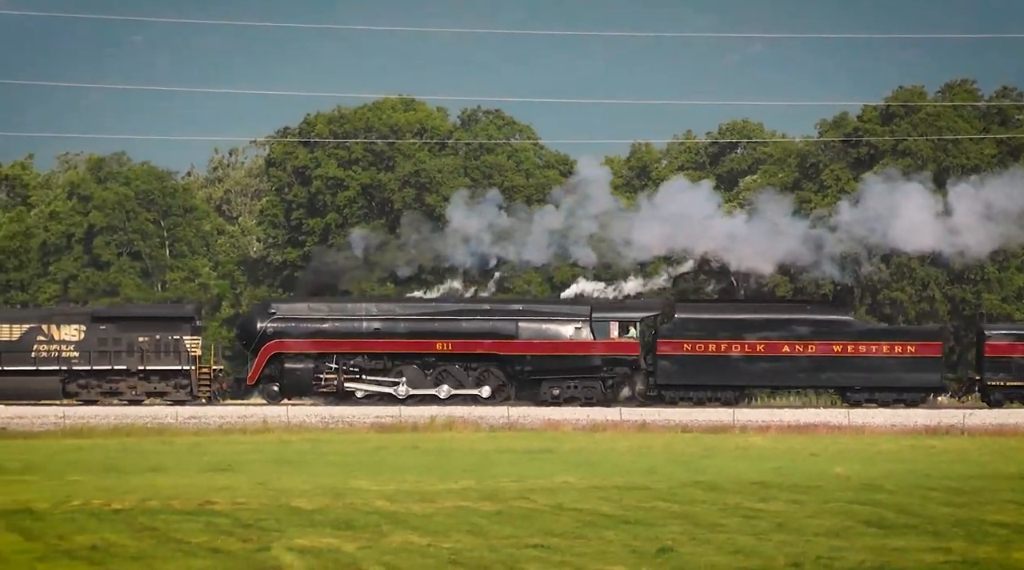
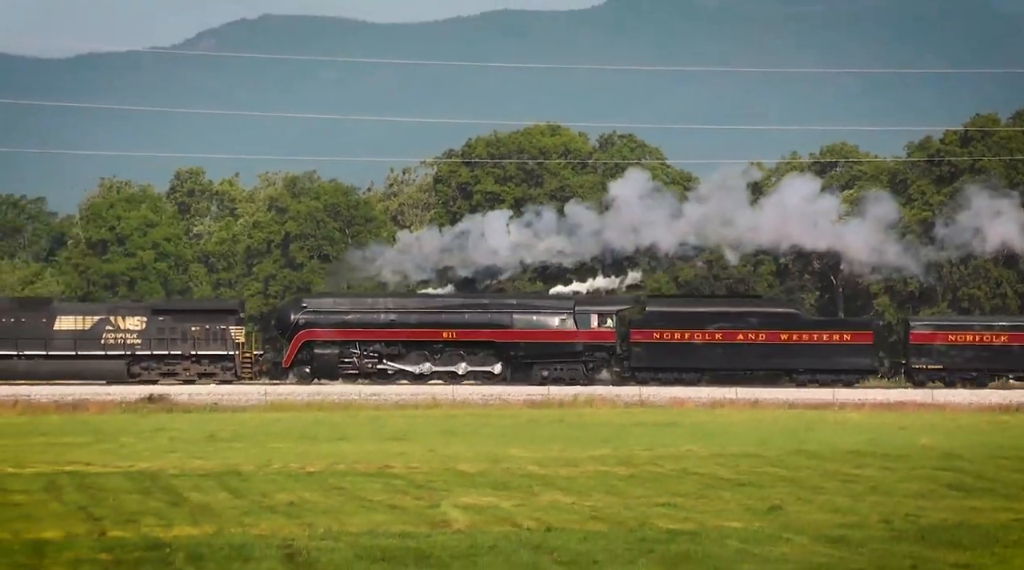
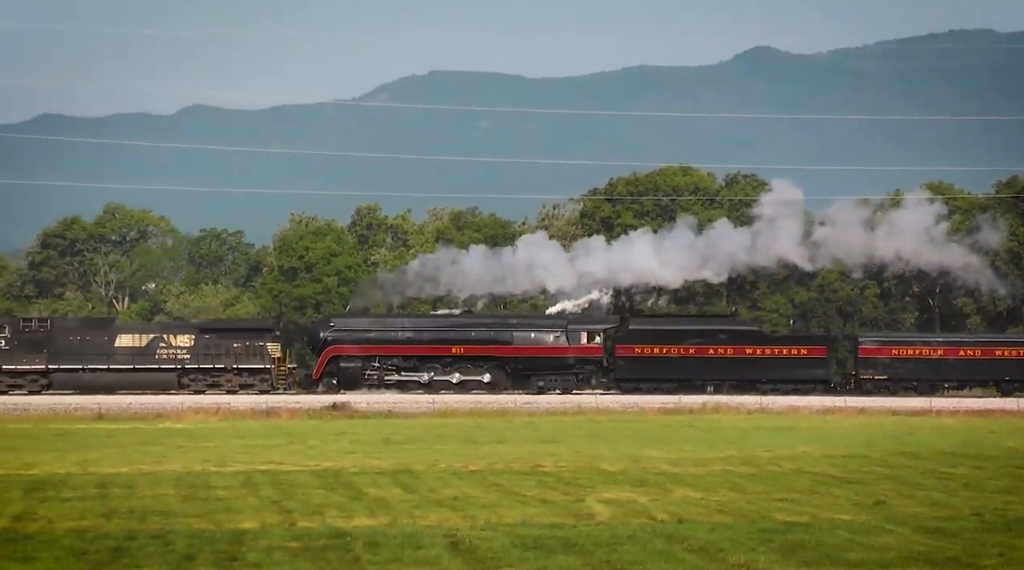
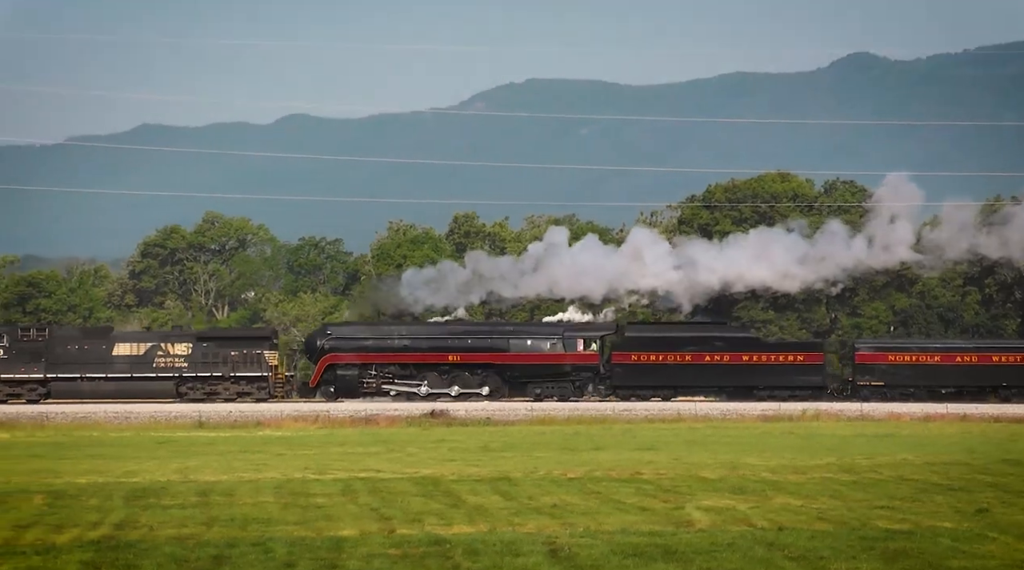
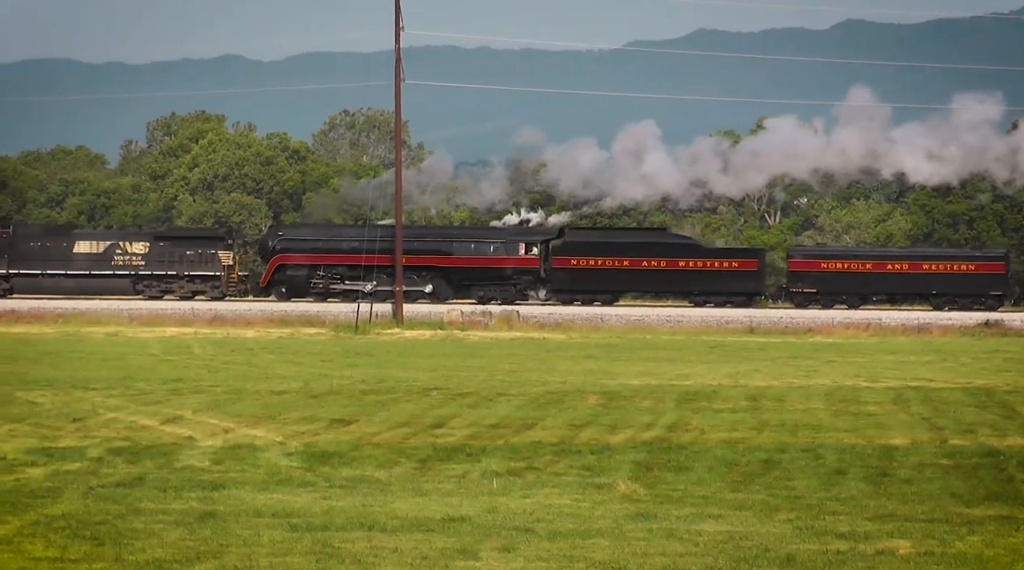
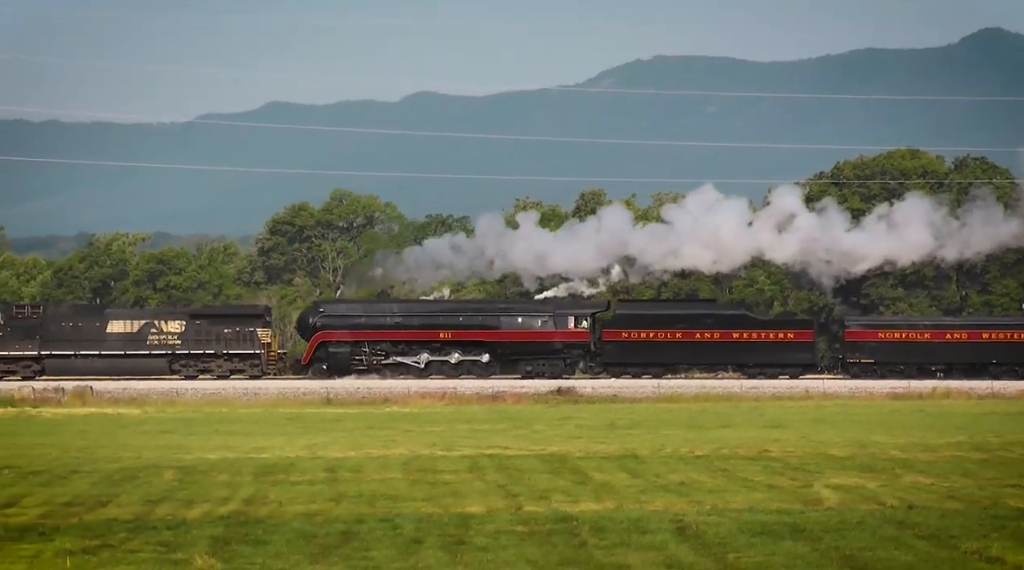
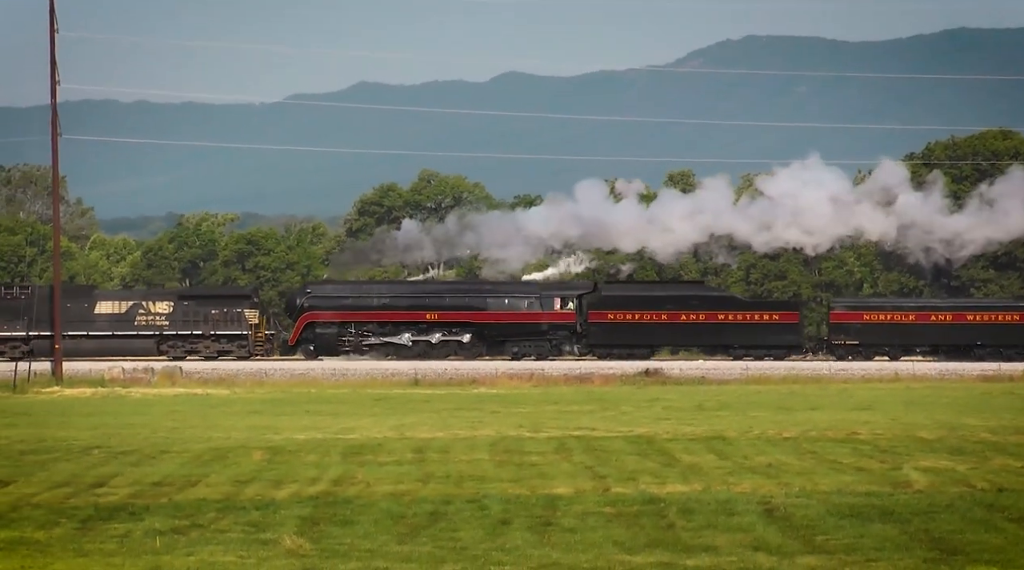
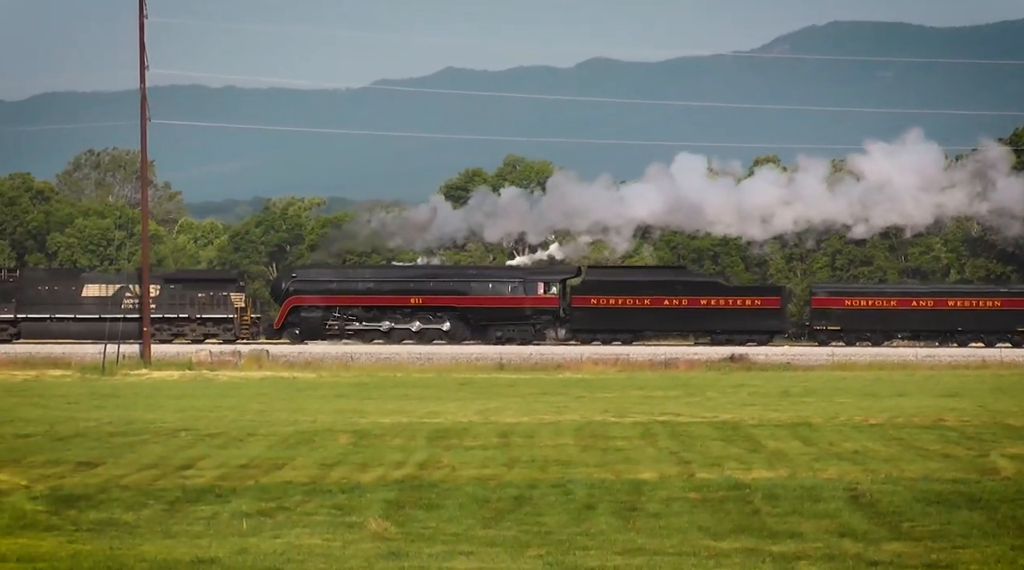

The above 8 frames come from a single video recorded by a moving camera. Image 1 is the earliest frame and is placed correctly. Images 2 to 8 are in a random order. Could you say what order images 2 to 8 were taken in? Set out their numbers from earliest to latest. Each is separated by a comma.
2, 3, 4, 6, 7, 8, 5
